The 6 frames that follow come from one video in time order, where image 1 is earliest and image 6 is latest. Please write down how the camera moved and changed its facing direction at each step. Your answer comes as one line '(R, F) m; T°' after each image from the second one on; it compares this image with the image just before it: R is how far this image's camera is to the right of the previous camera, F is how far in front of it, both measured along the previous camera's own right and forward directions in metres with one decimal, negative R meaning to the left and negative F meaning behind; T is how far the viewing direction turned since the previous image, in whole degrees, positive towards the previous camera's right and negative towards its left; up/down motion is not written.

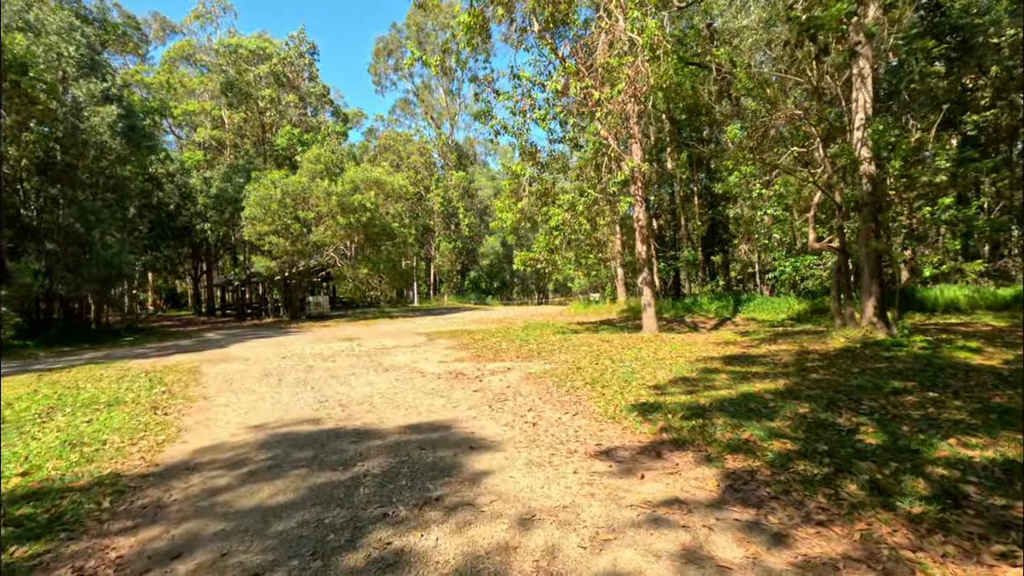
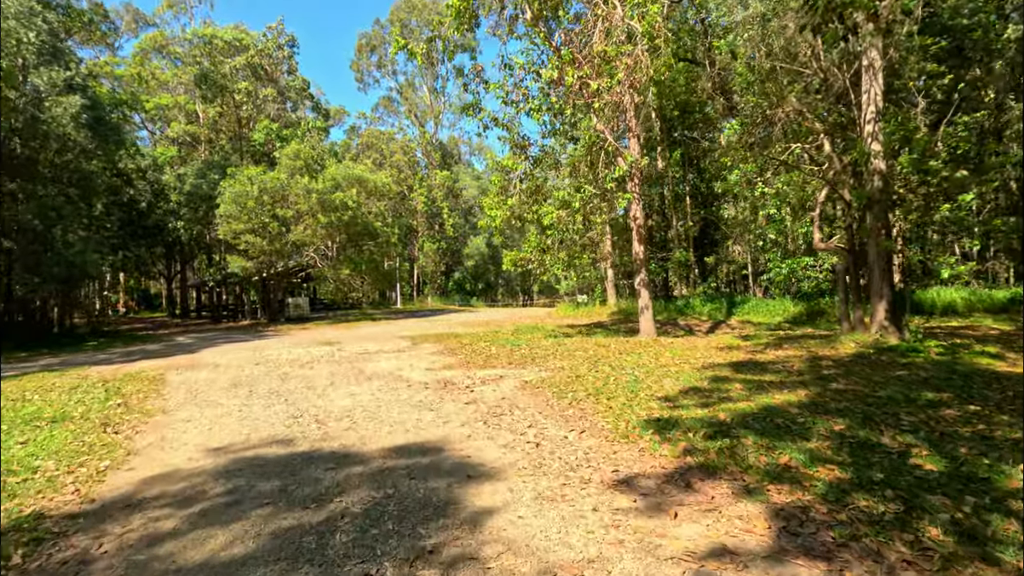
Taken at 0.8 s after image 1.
(-0.2, +0.7) m; +2°
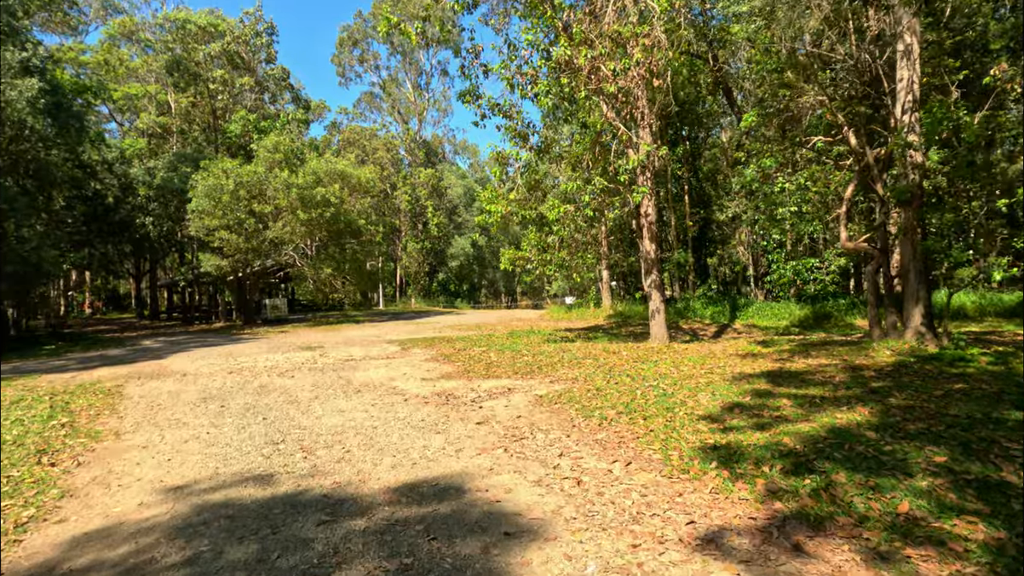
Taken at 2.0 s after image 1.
(-0.5, +1.0) m; +2°
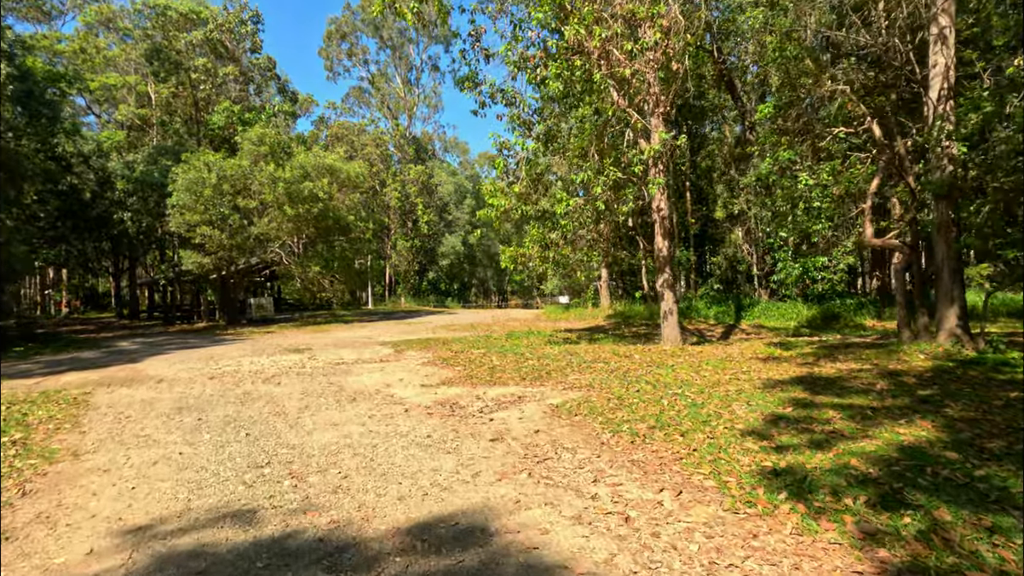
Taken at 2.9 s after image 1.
(-0.3, +0.7) m; +1°
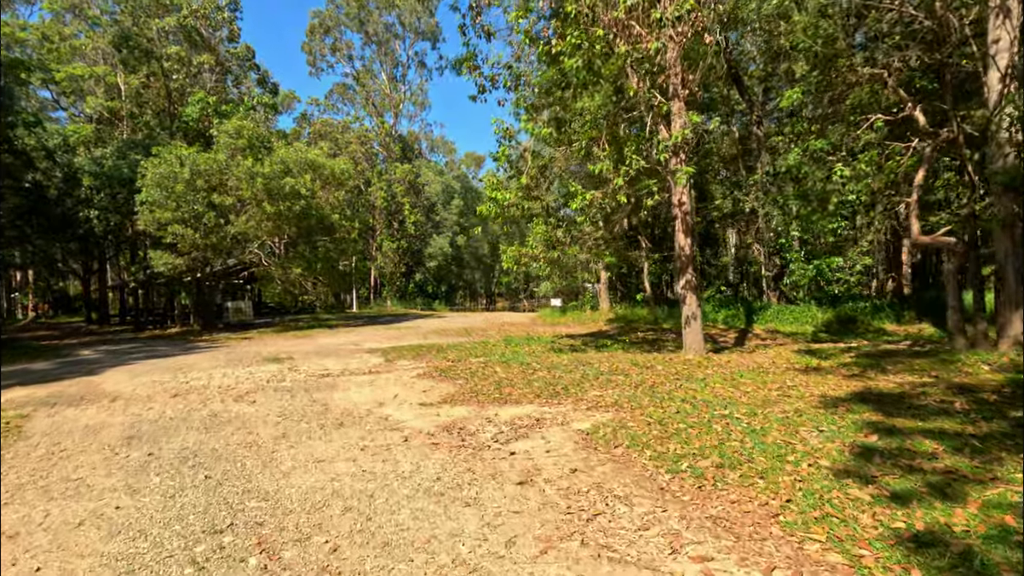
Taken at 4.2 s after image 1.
(-0.4, +1.2) m; +2°
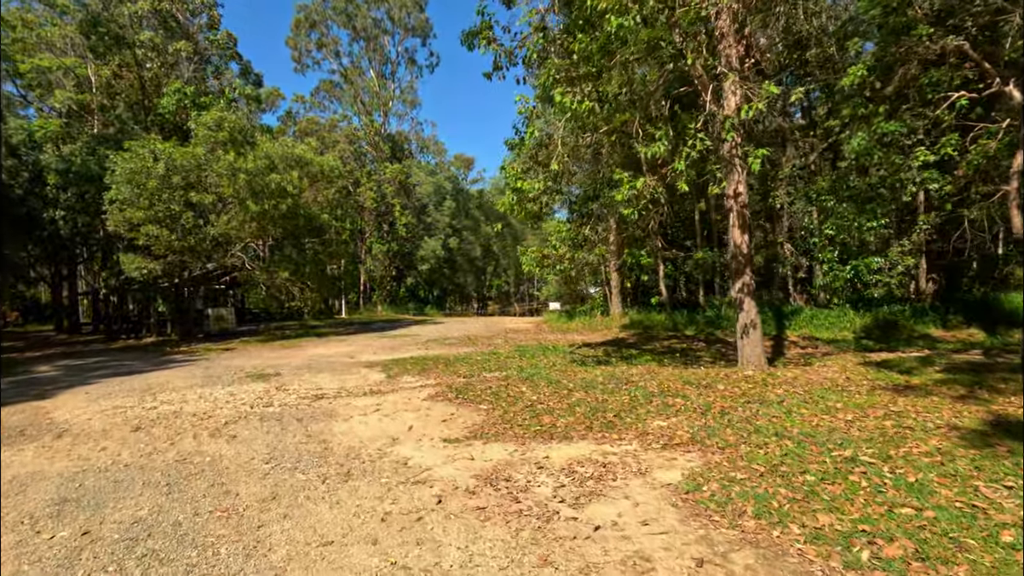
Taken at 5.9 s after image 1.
(-0.7, +1.5) m; +1°
